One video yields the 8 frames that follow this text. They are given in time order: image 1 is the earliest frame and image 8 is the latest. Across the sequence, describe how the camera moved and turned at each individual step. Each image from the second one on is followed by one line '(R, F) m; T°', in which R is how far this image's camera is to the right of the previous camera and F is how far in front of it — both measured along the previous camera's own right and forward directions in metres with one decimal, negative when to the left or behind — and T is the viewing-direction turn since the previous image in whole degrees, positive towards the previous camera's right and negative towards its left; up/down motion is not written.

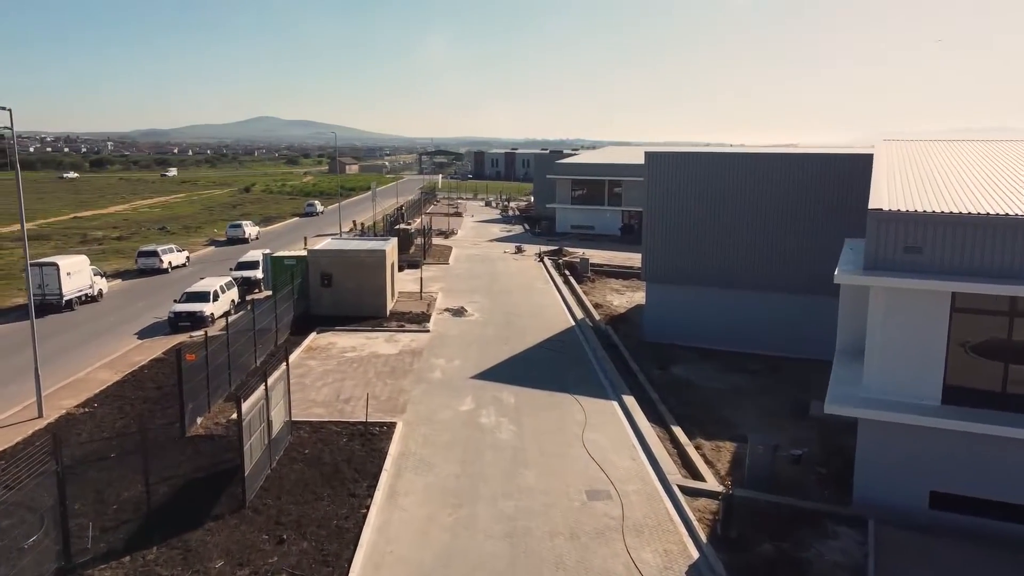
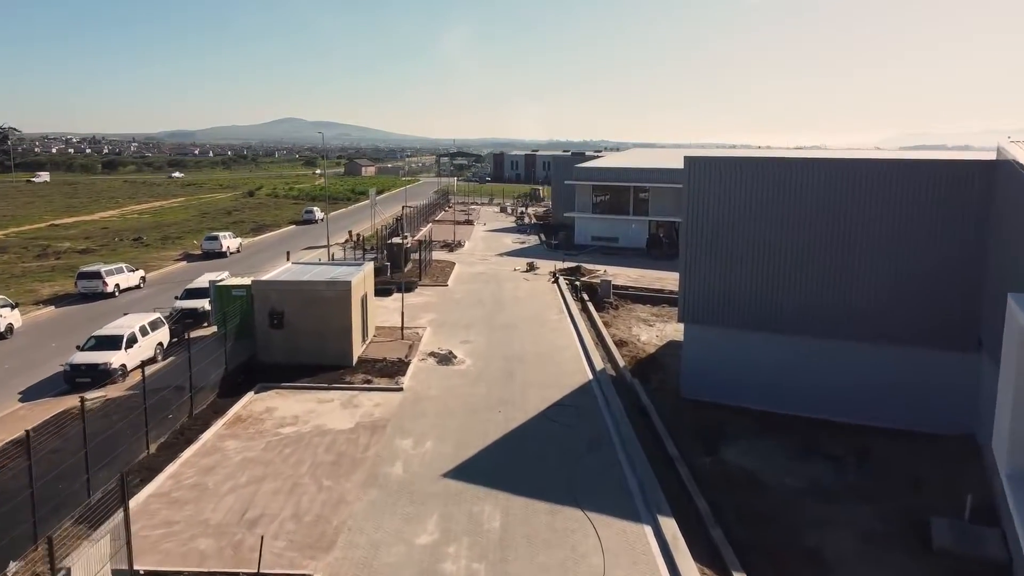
(+0.5, +5.4) m; -2°
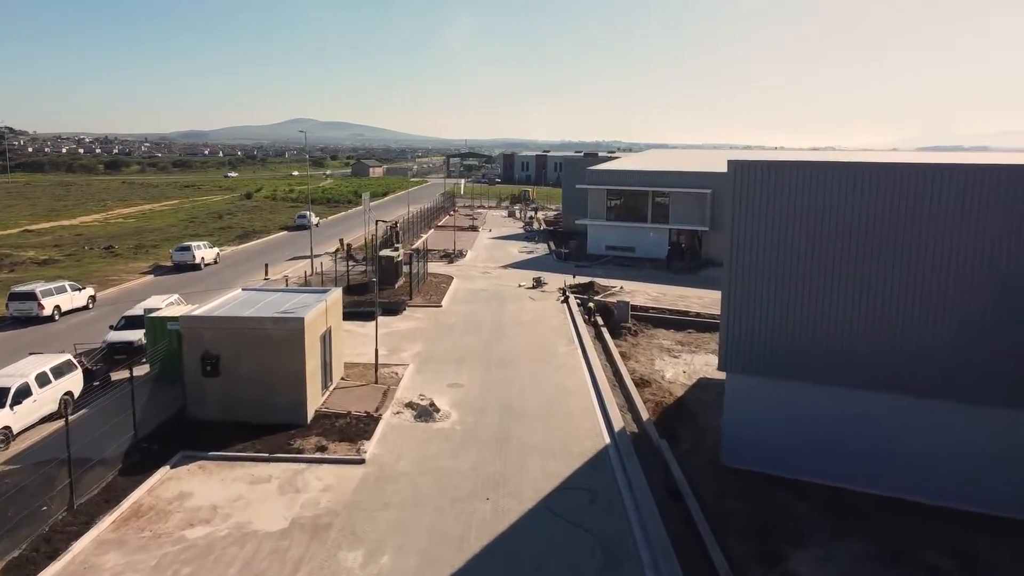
(+0.3, +4.1) m; -1°
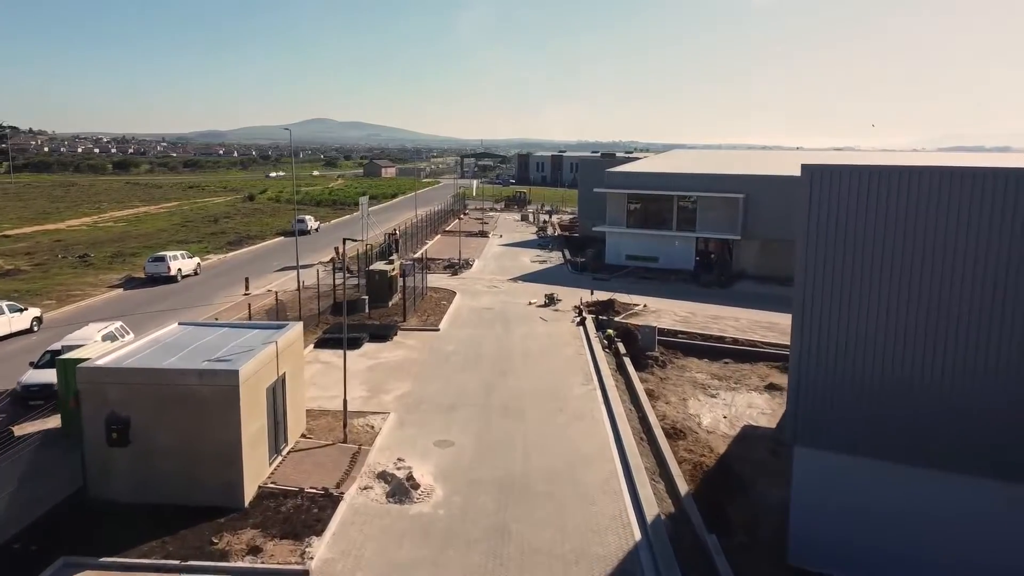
(+0.2, +3.7) m; -1°
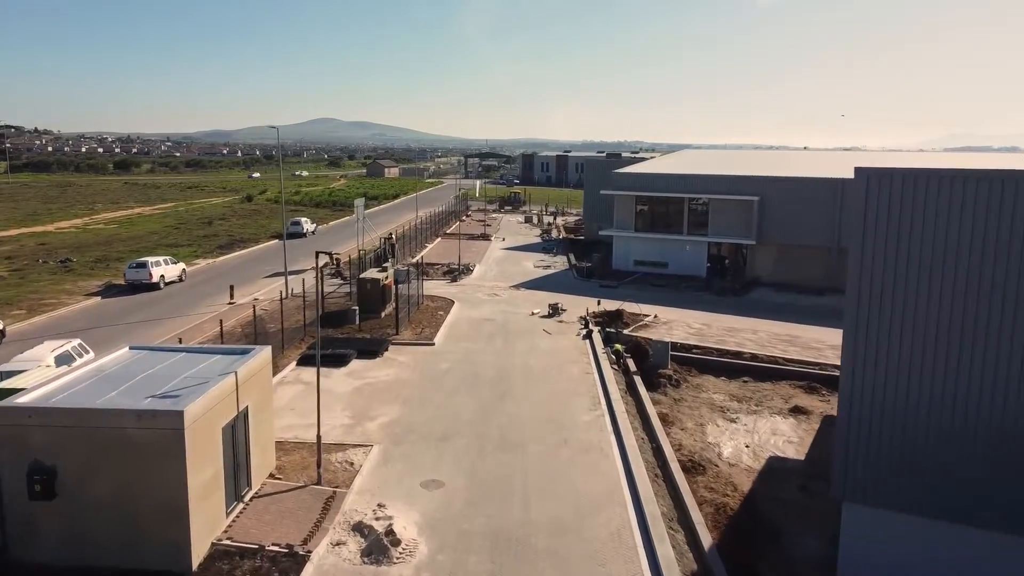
(+0.1, +1.8) m; 0°
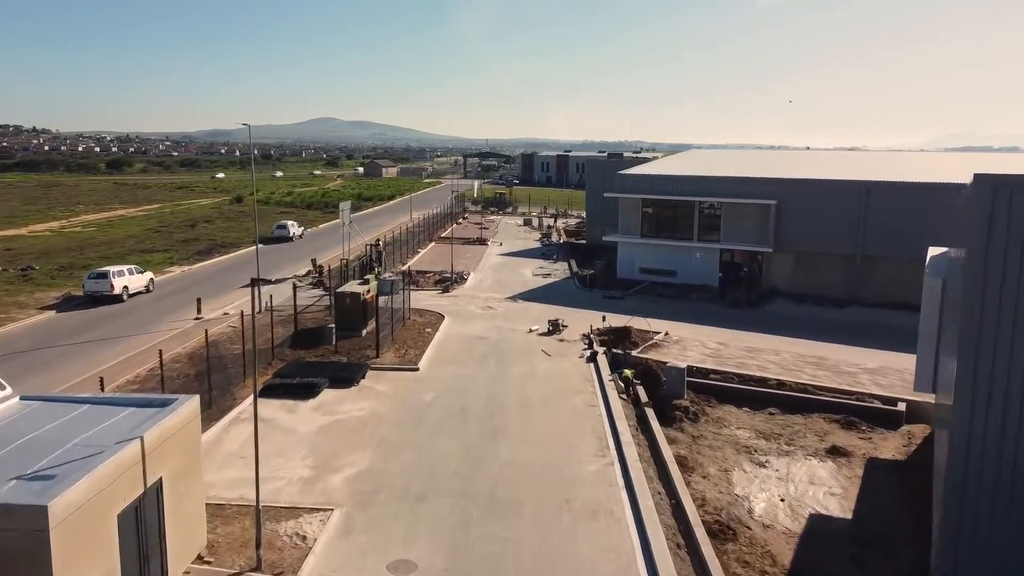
(+0.1, +2.6) m; 0°
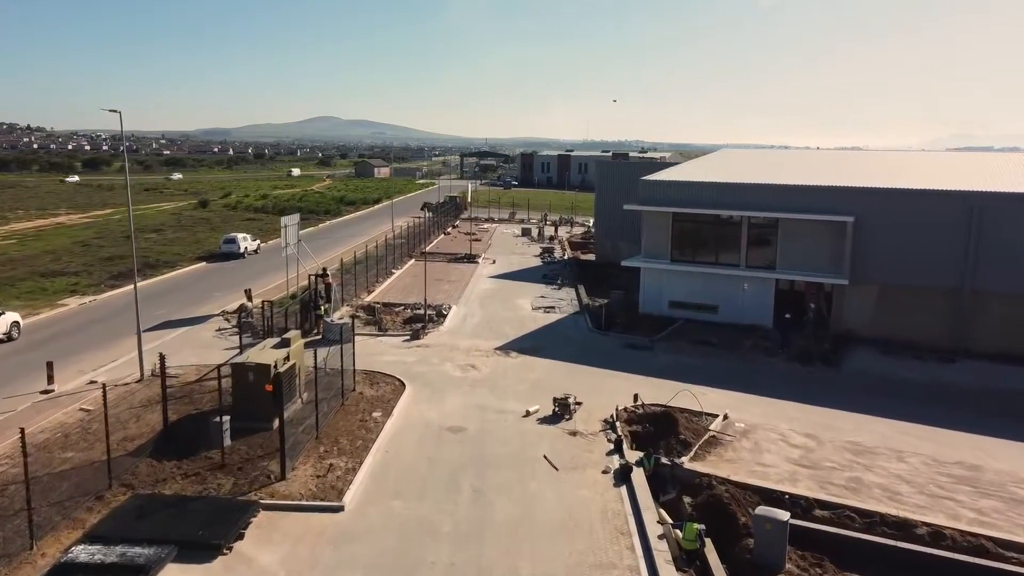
(+0.2, +7.8) m; 0°
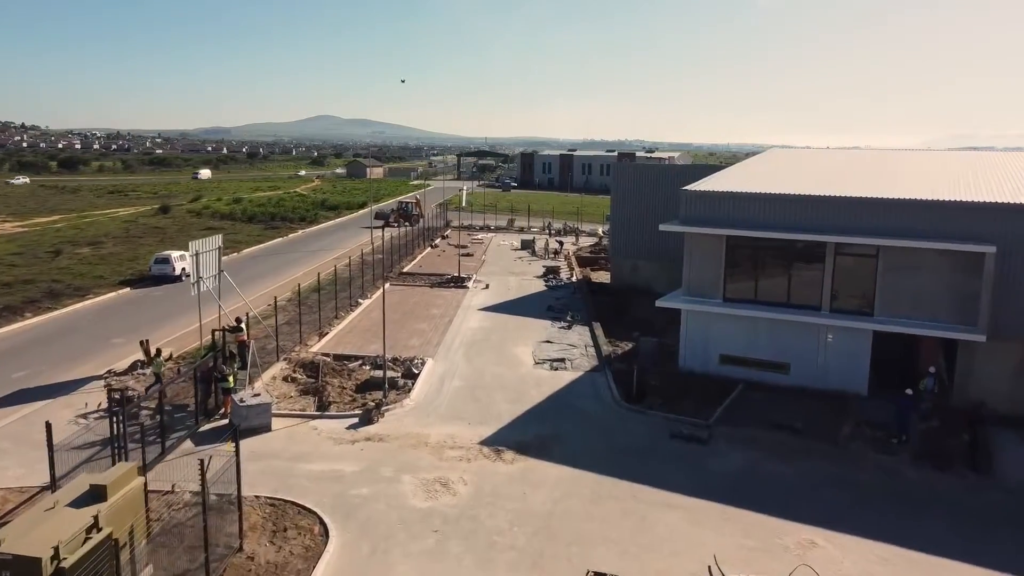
(+0.1, +7.3) m; 0°
